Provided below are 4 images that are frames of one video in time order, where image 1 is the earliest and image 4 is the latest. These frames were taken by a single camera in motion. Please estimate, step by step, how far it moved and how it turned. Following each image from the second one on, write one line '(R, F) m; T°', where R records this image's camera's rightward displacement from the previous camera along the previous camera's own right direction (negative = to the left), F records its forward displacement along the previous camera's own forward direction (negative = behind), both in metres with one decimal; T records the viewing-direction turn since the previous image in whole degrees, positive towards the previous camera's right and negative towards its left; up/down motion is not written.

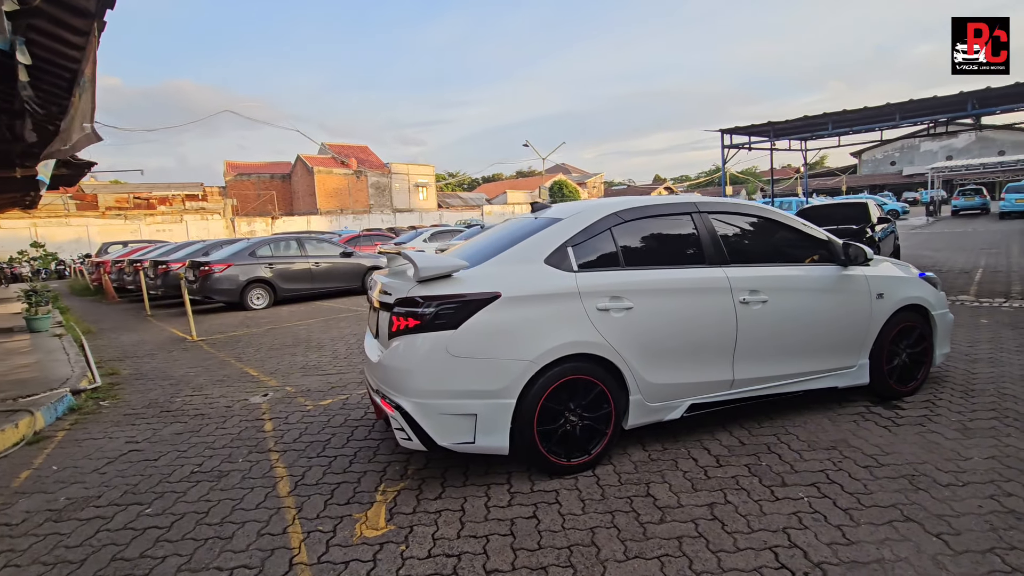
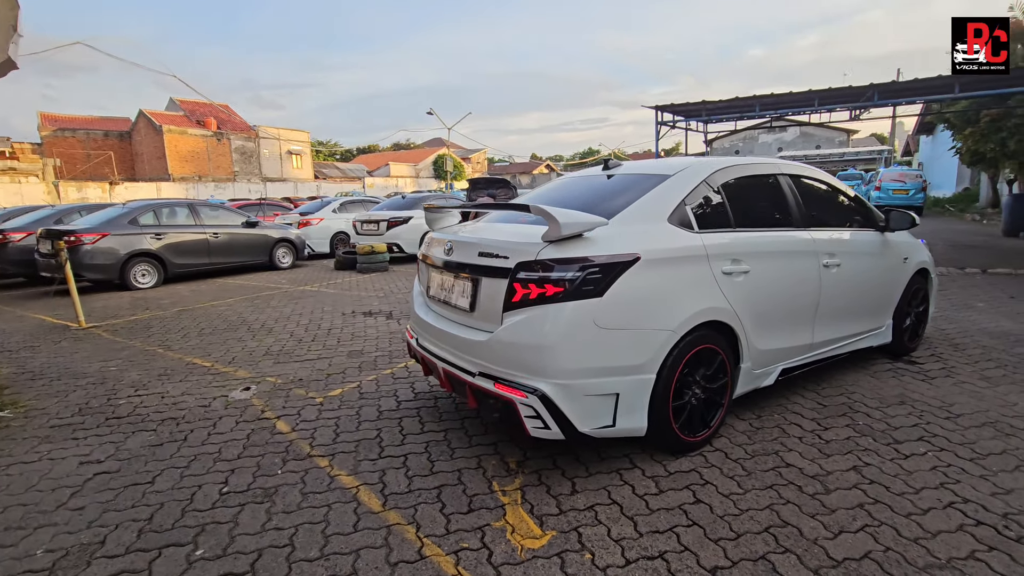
(-1.3, +0.6) m; +14°
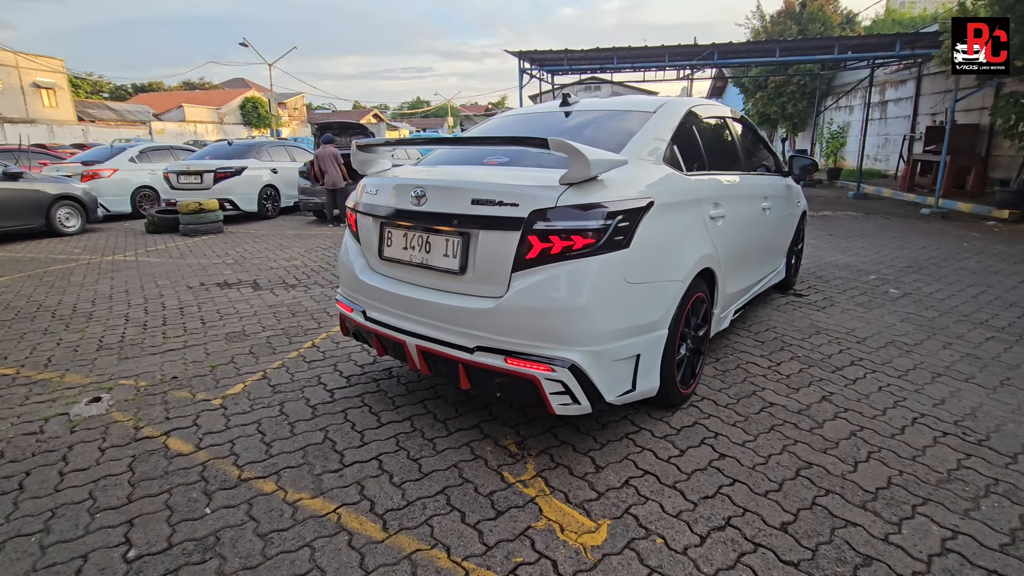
(-0.7, +0.6) m; +18°
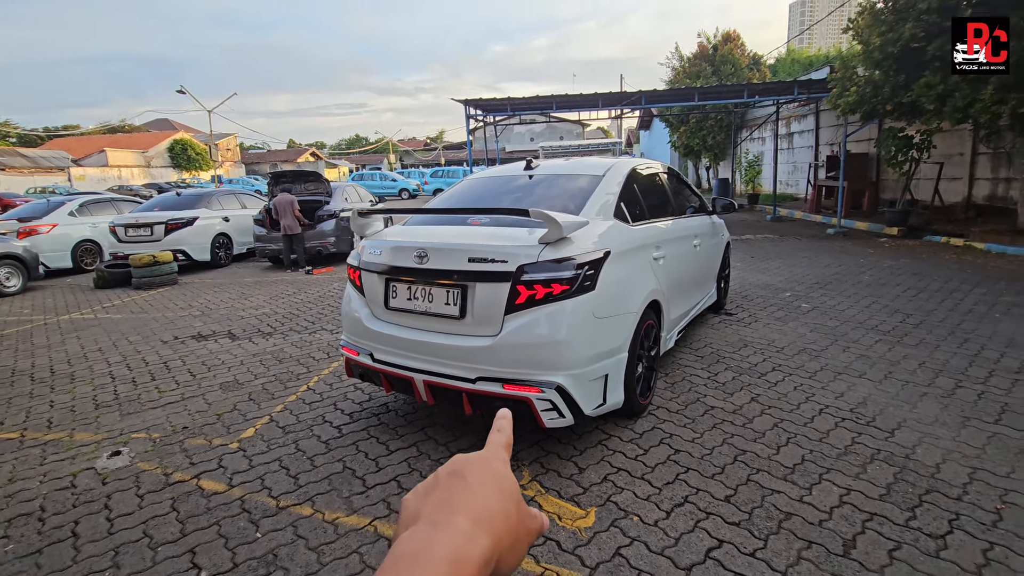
(-0.2, -0.5) m; +6°
